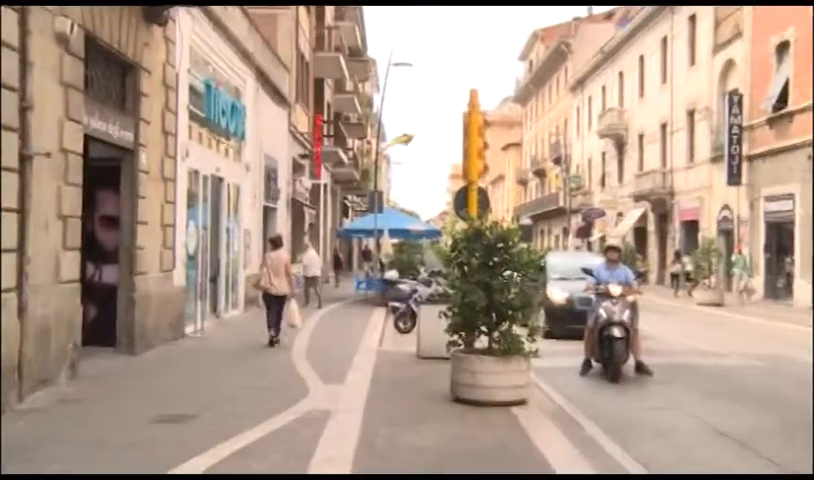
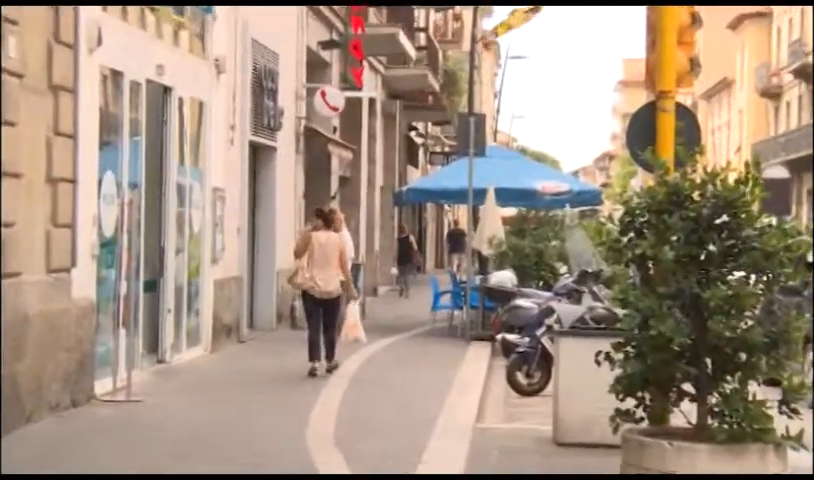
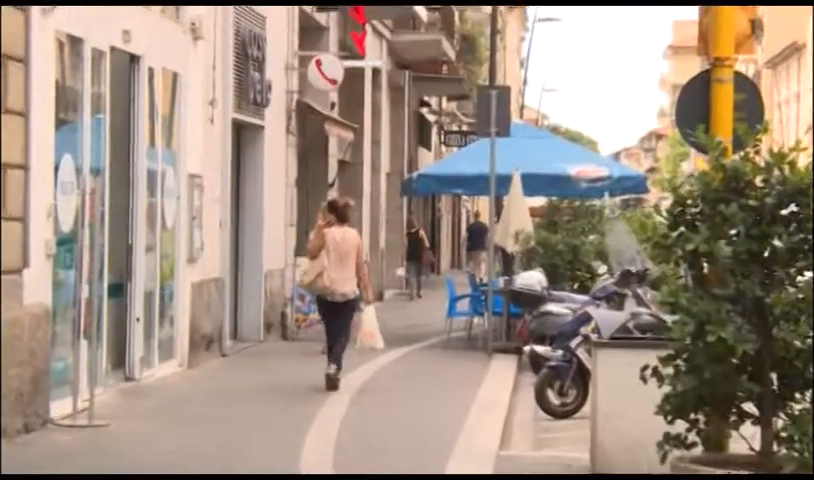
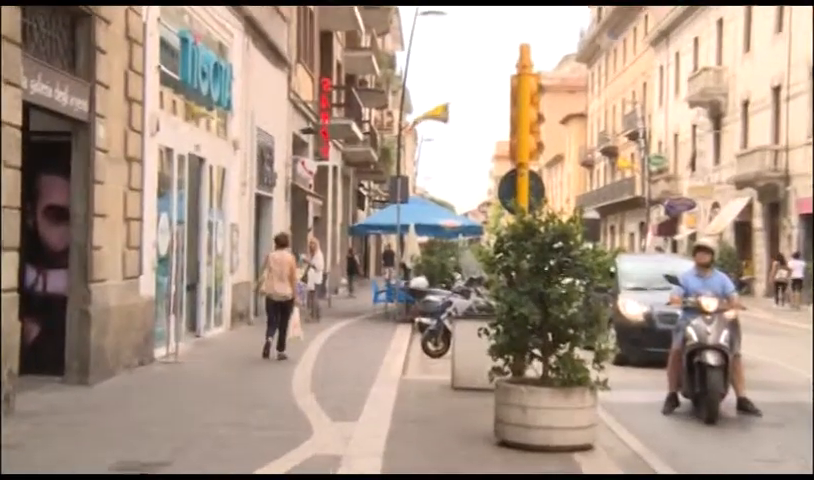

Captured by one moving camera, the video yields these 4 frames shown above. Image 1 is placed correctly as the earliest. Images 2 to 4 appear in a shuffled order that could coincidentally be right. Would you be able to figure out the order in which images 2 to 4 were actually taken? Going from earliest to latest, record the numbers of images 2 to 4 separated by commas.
4, 2, 3
